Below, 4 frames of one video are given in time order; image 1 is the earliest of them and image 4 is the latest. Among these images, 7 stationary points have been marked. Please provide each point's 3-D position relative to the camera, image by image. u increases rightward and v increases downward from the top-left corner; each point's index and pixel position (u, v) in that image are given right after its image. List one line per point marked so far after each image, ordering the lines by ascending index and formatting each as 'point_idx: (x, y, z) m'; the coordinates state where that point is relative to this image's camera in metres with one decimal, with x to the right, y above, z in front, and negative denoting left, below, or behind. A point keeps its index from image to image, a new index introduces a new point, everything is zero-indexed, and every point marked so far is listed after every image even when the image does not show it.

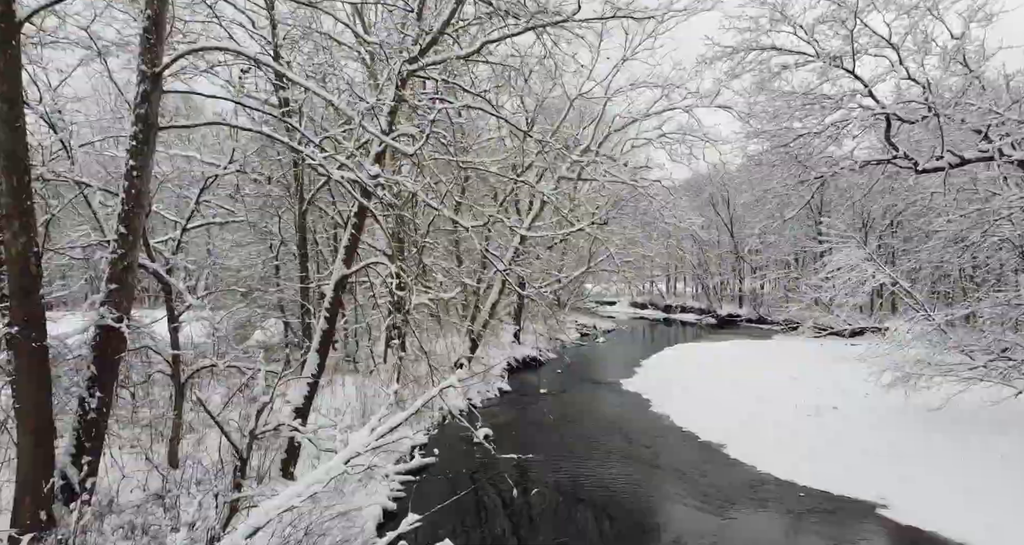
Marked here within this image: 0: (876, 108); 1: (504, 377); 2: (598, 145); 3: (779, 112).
0: (+4.7, +2.2, +6.5) m
1: (-0.3, -2.7, +12.5) m
2: (+2.0, +3.1, +11.9) m
3: (+4.2, +2.5, +7.8) m
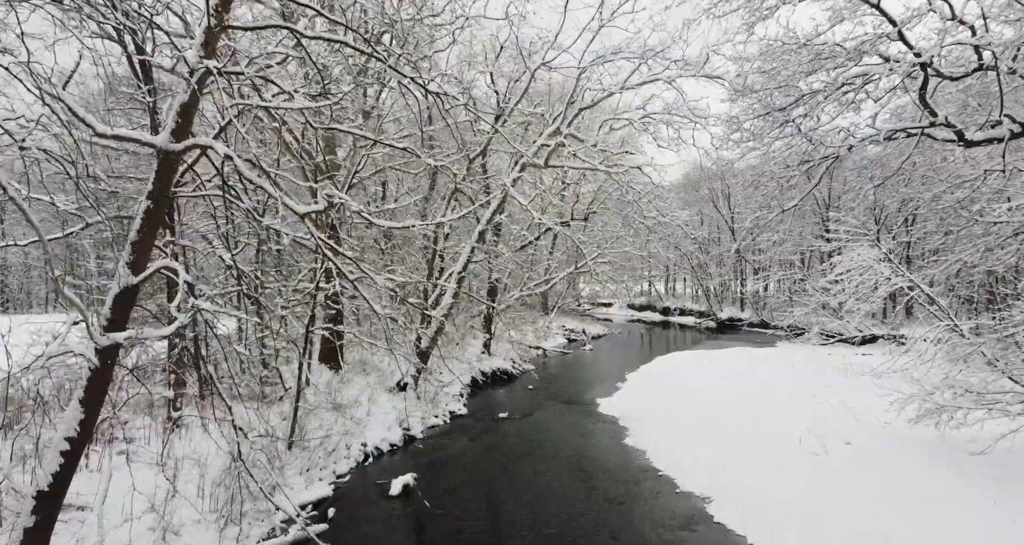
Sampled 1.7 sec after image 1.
0: (+3.8, +2.1, +4.8) m
1: (-1.1, -2.7, +10.9) m
2: (+1.2, +3.0, +10.3) m
3: (+3.3, +2.5, +6.1) m
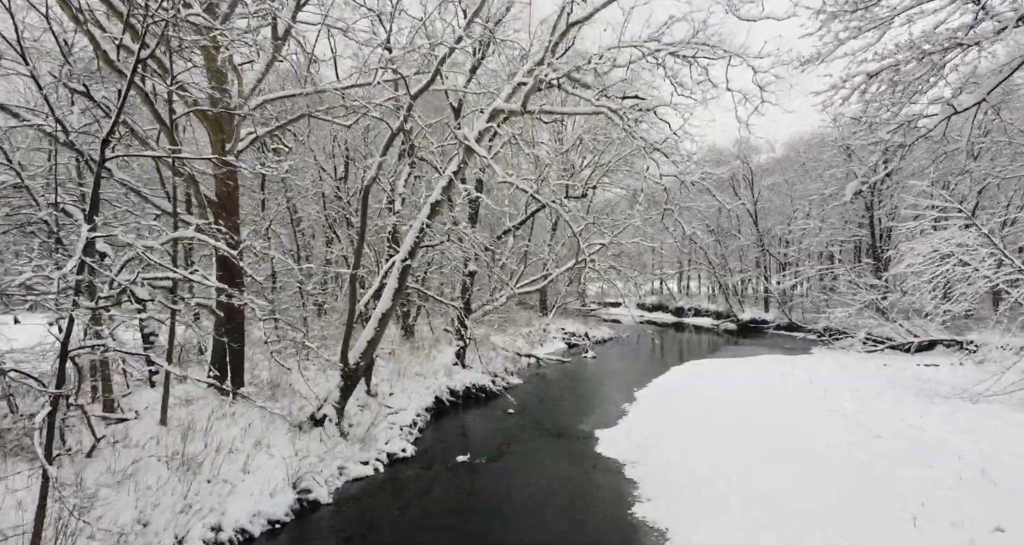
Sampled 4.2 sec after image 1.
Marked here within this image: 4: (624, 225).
0: (+3.2, +2.3, +2.0) m
1: (-1.6, -2.5, +8.2) m
2: (+0.6, +3.2, +7.5) m
3: (+2.7, +2.7, +3.3) m
4: (+2.6, +1.1, +11.6) m
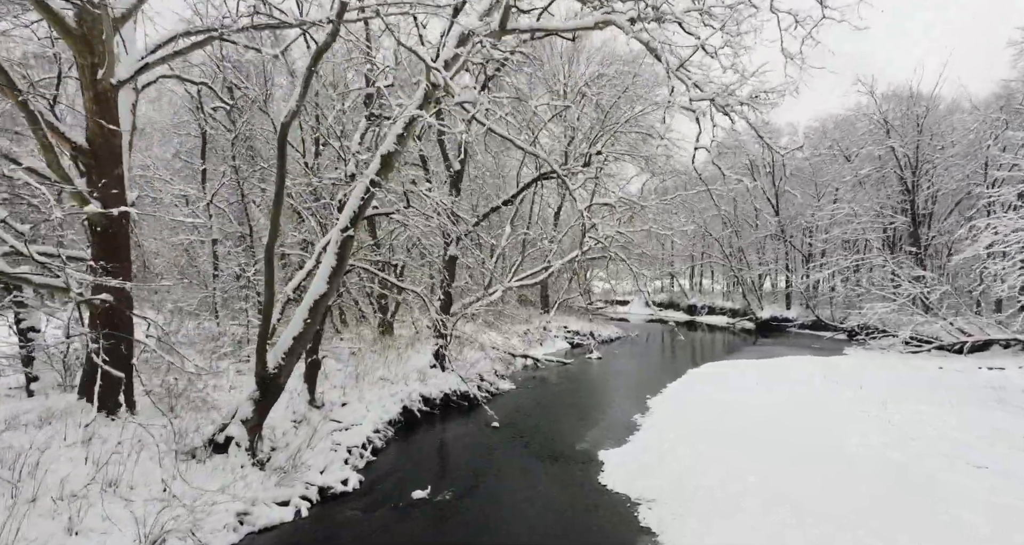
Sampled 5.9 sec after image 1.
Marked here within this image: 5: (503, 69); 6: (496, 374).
0: (+2.9, +2.6, +0.1) m
1: (-1.9, -2.2, +6.4) m
2: (+0.4, +3.5, +5.7) m
3: (+2.4, +2.9, +1.5) m
4: (+2.4, +1.4, +9.8) m
5: (-0.1, +2.7, +6.6) m
6: (-0.3, -2.3, +11.2) m
